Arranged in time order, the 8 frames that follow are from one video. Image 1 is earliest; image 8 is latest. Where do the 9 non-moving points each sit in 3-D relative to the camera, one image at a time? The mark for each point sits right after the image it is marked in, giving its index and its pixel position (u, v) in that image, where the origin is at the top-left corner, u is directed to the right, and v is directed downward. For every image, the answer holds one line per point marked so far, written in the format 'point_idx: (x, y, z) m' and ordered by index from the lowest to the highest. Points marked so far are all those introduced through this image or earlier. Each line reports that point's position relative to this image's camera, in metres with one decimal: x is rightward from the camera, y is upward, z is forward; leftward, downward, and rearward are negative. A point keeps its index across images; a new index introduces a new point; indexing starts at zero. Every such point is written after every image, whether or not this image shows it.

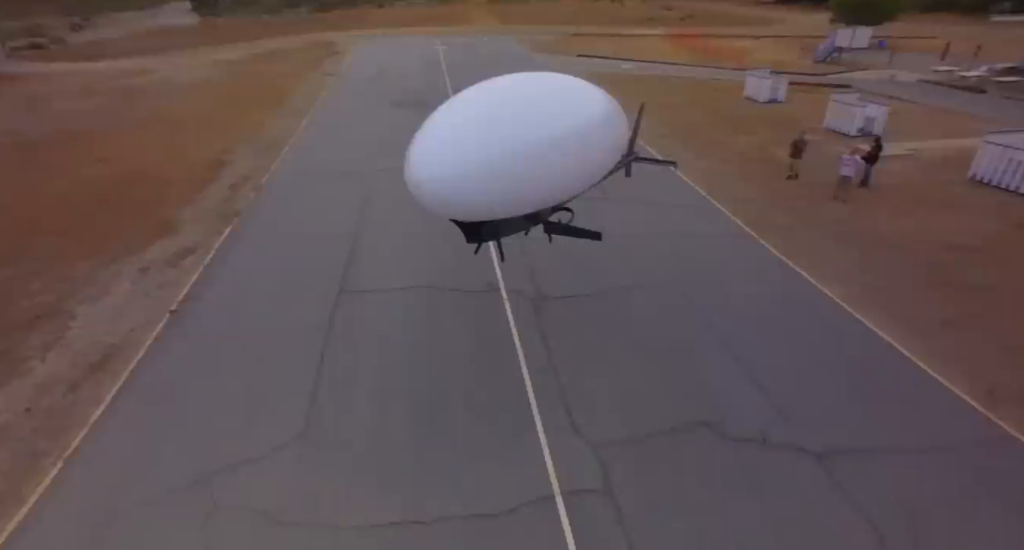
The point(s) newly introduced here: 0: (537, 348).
0: (+0.5, -1.2, +8.1) m
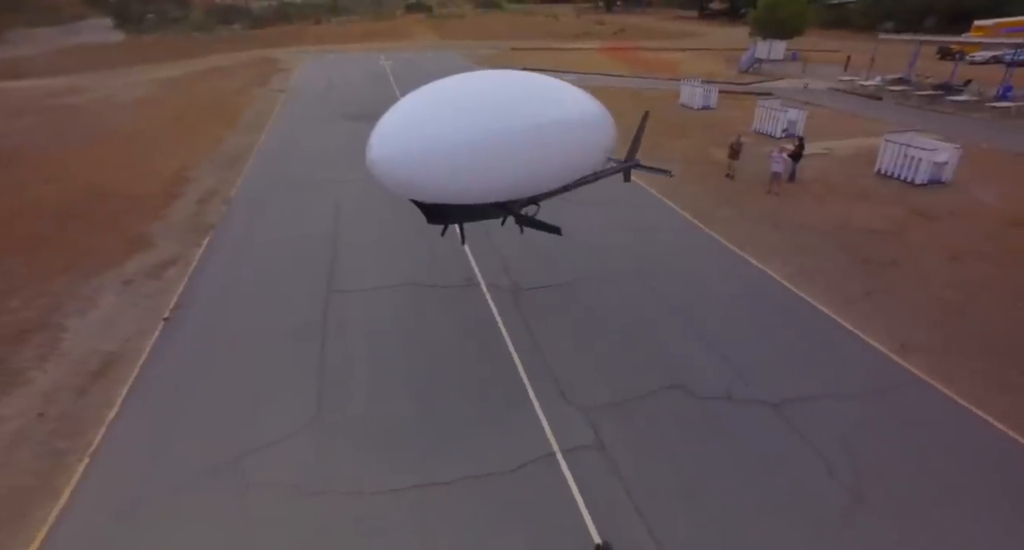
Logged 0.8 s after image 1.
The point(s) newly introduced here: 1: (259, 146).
0: (+0.2, -1.0, +8.9) m
1: (-9.4, +4.8, +19.6) m
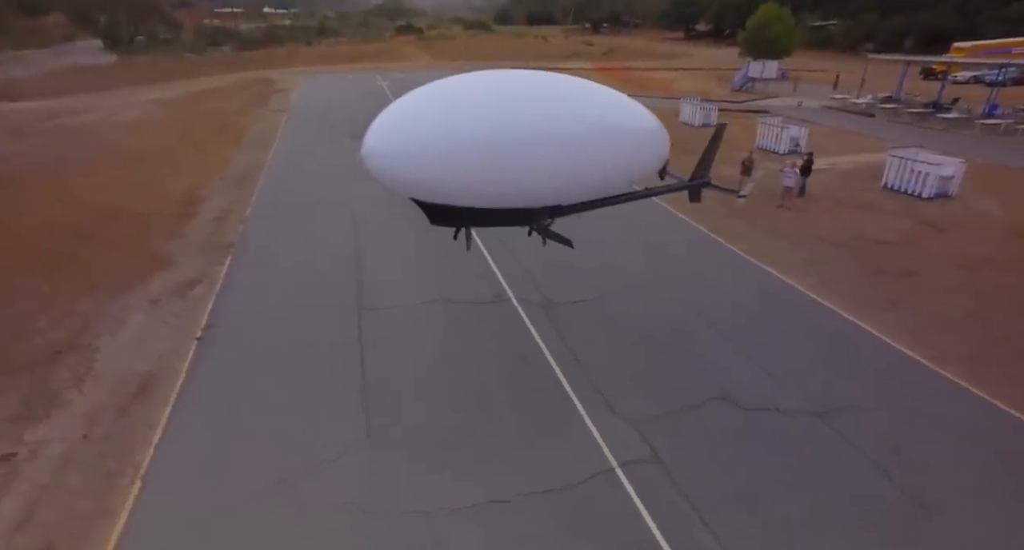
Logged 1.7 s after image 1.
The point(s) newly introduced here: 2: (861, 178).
0: (+0.9, -1.3, +9.0) m
1: (-9.1, +4.1, +19.6) m
2: (+10.9, +3.0, +16.5) m
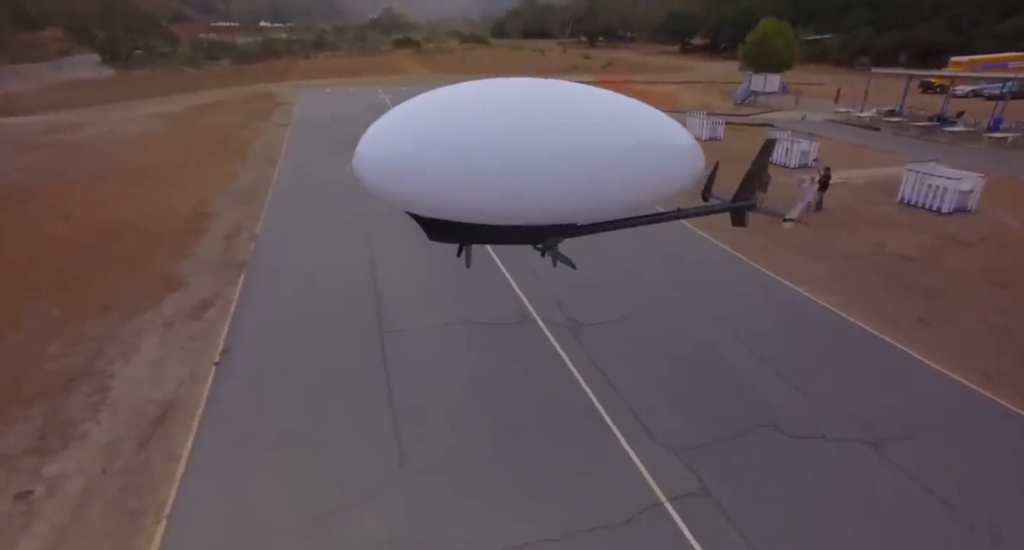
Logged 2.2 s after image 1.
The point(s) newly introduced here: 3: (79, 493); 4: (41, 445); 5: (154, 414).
0: (+1.4, -1.6, +8.7) m
1: (-8.7, +3.5, +19.4) m
2: (+11.3, +2.6, +16.4) m
3: (-5.2, -2.6, +6.3) m
4: (-6.3, -2.3, +7.0) m
5: (-5.2, -2.0, +7.7) m
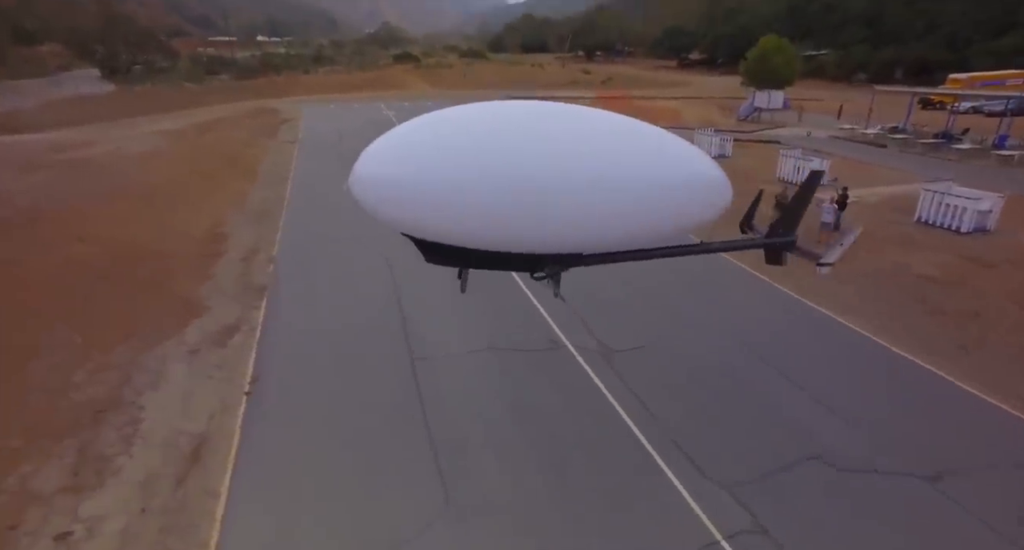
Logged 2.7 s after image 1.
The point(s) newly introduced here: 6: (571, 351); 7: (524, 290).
0: (+1.9, -2.0, +8.6) m
1: (-8.2, +2.8, +19.3) m
2: (+11.8, +2.0, +16.5) m
3: (-4.6, -3.0, +6.1) m
4: (-5.7, -2.7, +6.8) m
5: (-4.6, -2.5, +7.5) m
6: (+1.1, -1.4, +9.9) m
7: (+0.3, -0.4, +12.3) m
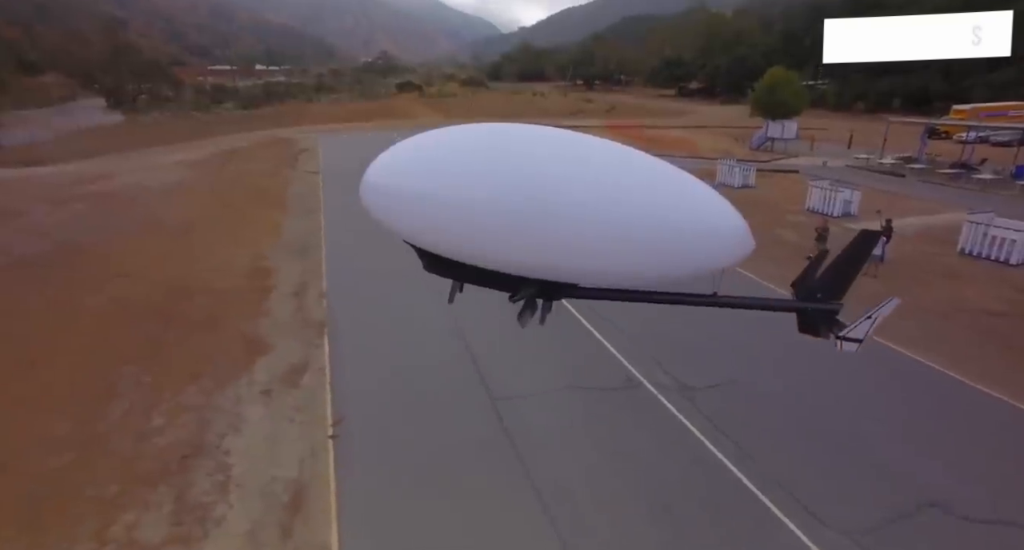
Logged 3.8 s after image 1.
0: (+3.4, -2.7, +8.6) m
1: (-6.9, +1.6, +19.3) m
2: (+13.2, +1.1, +16.7) m
3: (-3.1, -3.6, +5.9) m
4: (-4.2, -3.3, +6.7) m
5: (-3.1, -3.1, +7.3) m
6: (+2.5, -2.1, +9.9) m
7: (+1.7, -1.2, +12.2) m
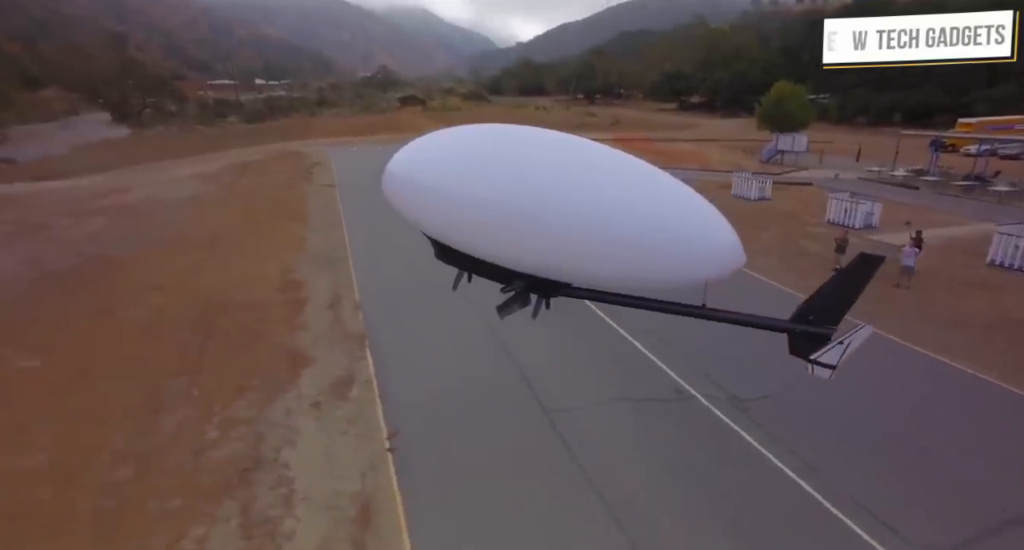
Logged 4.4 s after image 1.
0: (+4.3, -2.9, +8.5) m
1: (-6.0, +1.2, +19.4) m
2: (+14.1, +0.7, +16.8) m
3: (-2.1, -3.7, +5.8) m
4: (-3.2, -3.4, +6.6) m
5: (-2.2, -3.2, +7.3) m
6: (+3.4, -2.3, +9.8) m
7: (+2.6, -1.4, +12.2) m
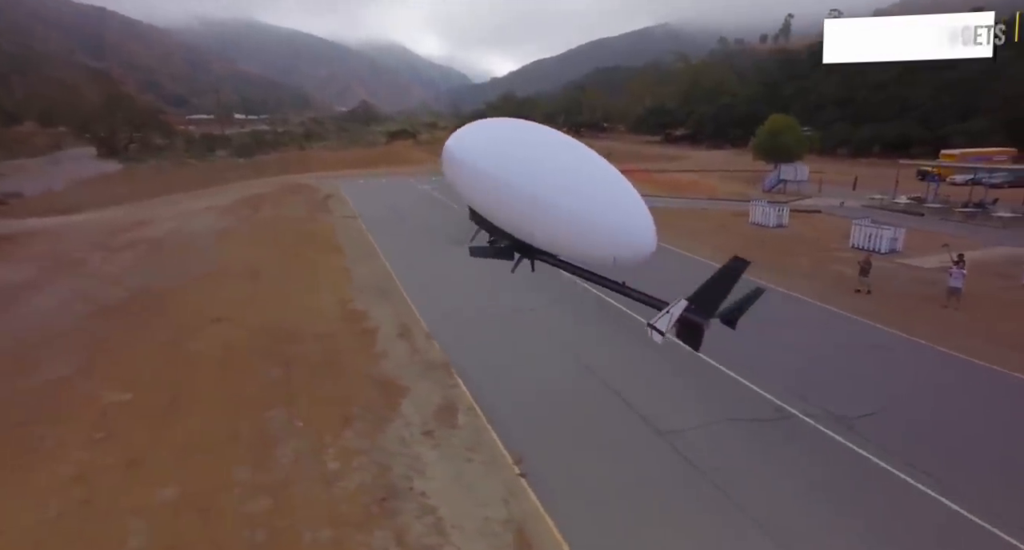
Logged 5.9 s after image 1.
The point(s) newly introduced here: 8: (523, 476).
0: (+6.4, -3.2, +8.8) m
1: (-4.4, +0.1, +19.4) m
2: (+15.8, 0.0, +17.7) m
3: (+0.1, -3.9, +5.8) m
4: (-1.0, -3.8, +6.5) m
5: (0.0, -3.6, +7.3) m
6: (+5.5, -2.8, +10.1) m
7: (+4.5, -2.0, +12.5) m
8: (+0.2, -3.2, +8.5) m
